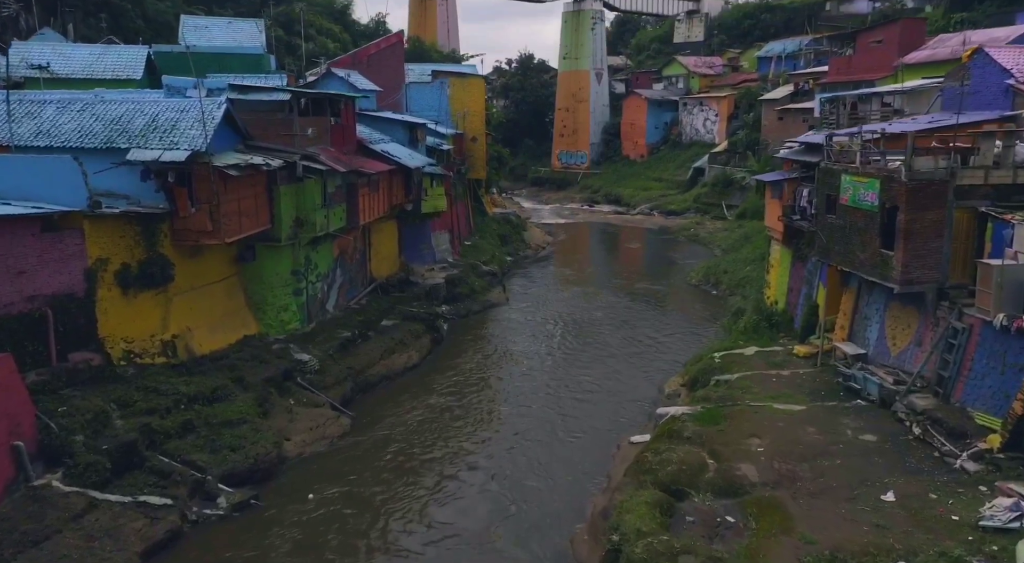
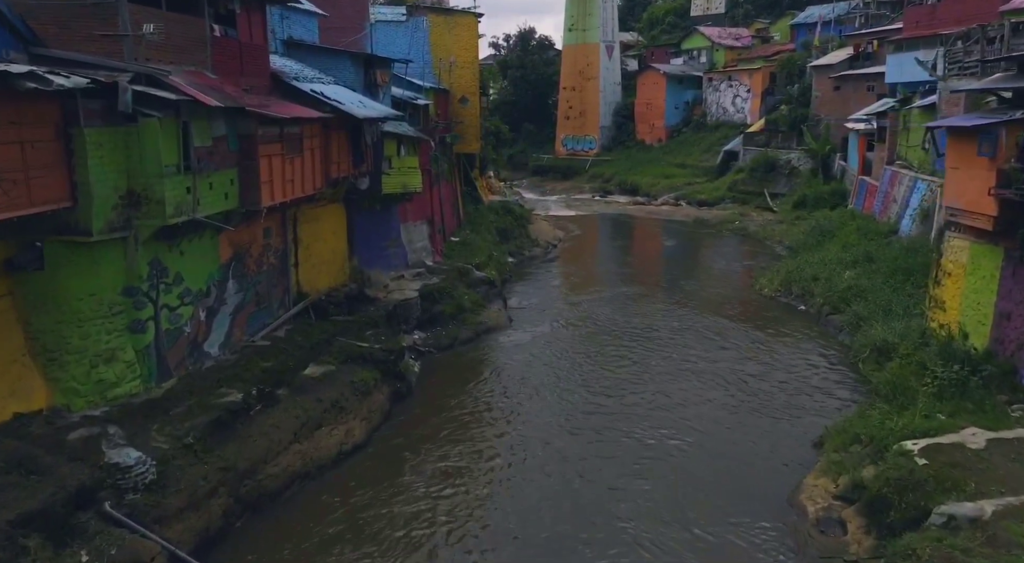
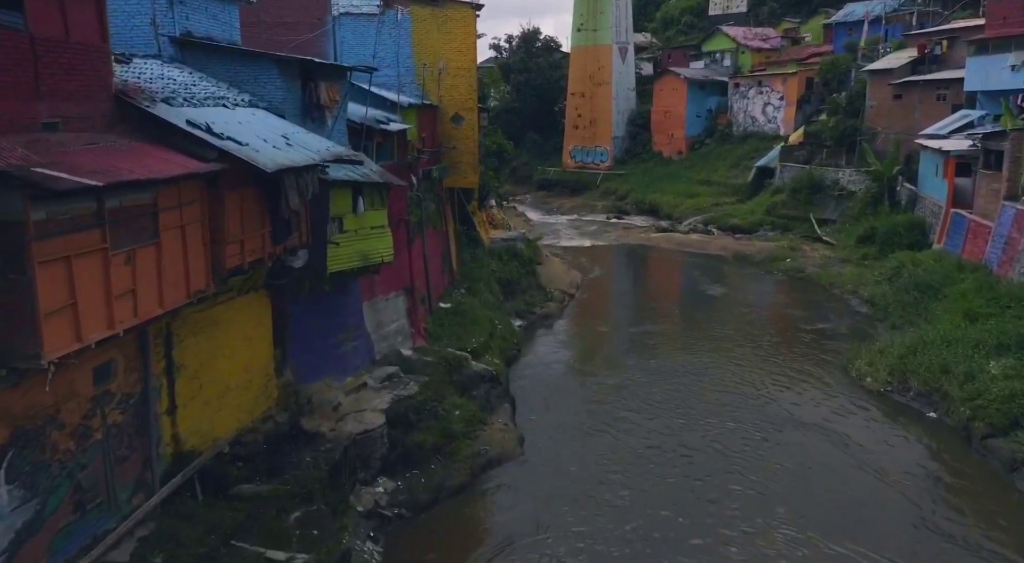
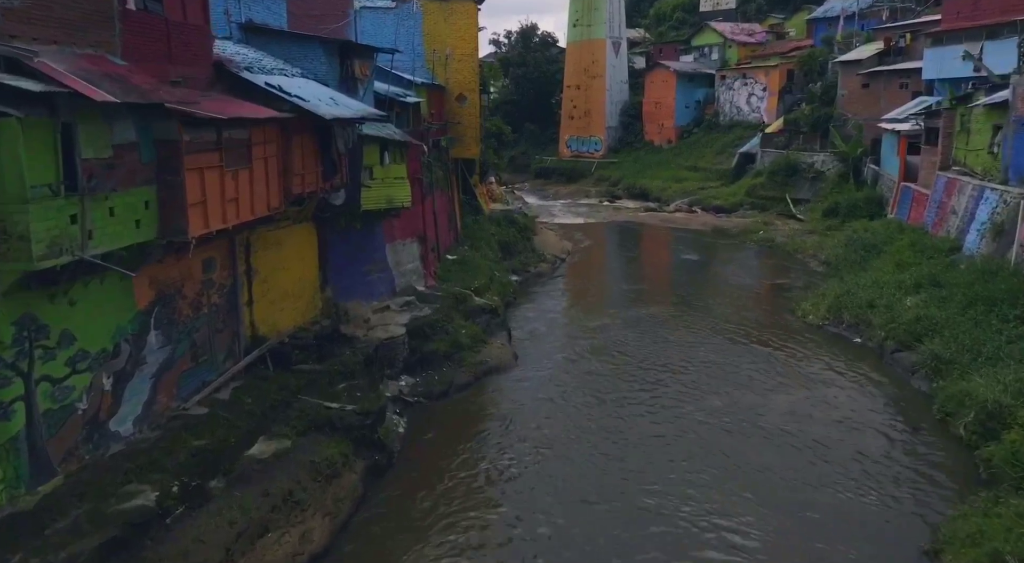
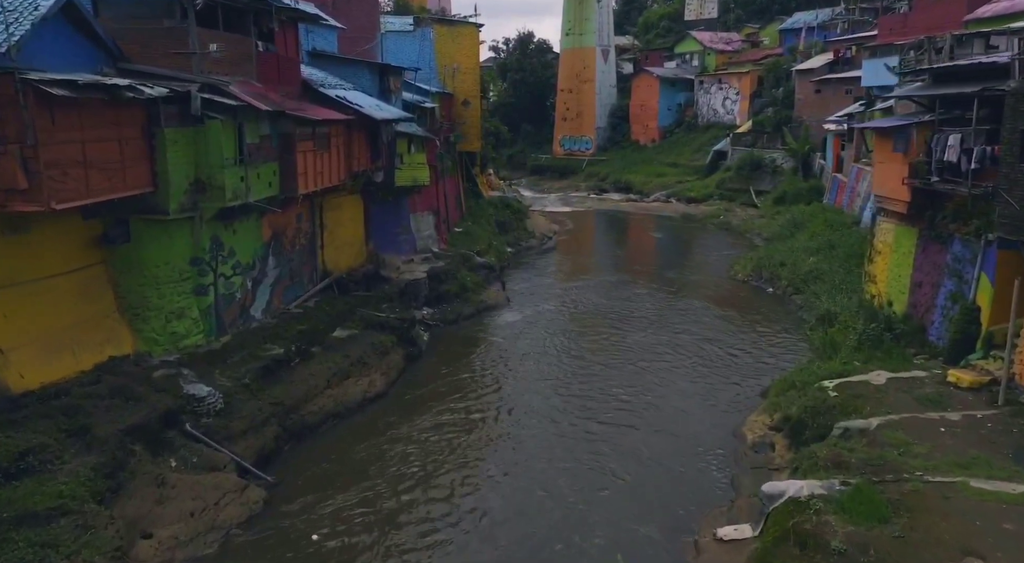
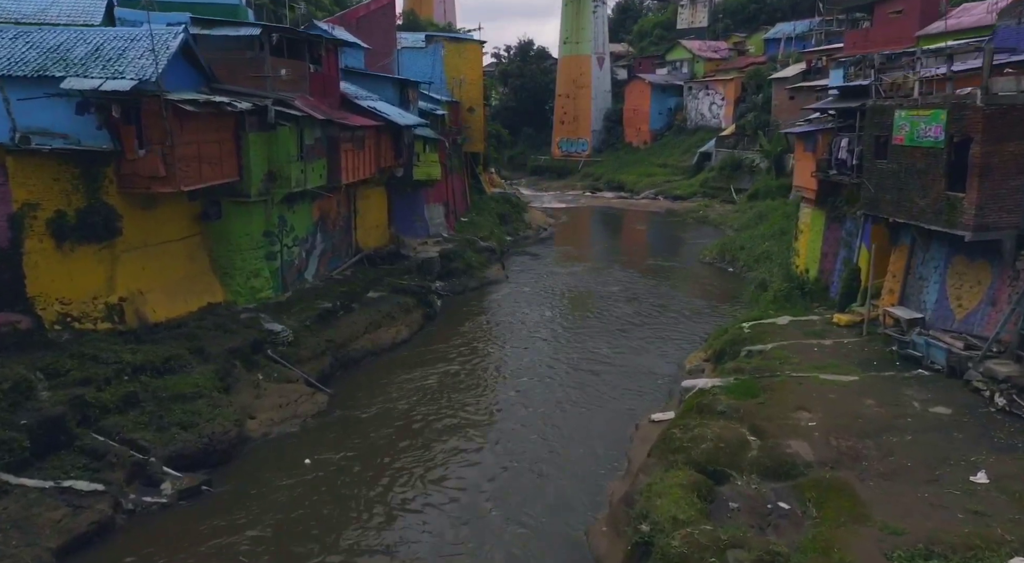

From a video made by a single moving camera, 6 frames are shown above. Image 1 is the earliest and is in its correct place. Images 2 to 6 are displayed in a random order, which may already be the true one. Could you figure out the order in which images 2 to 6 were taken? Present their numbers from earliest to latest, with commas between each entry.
6, 5, 2, 4, 3
